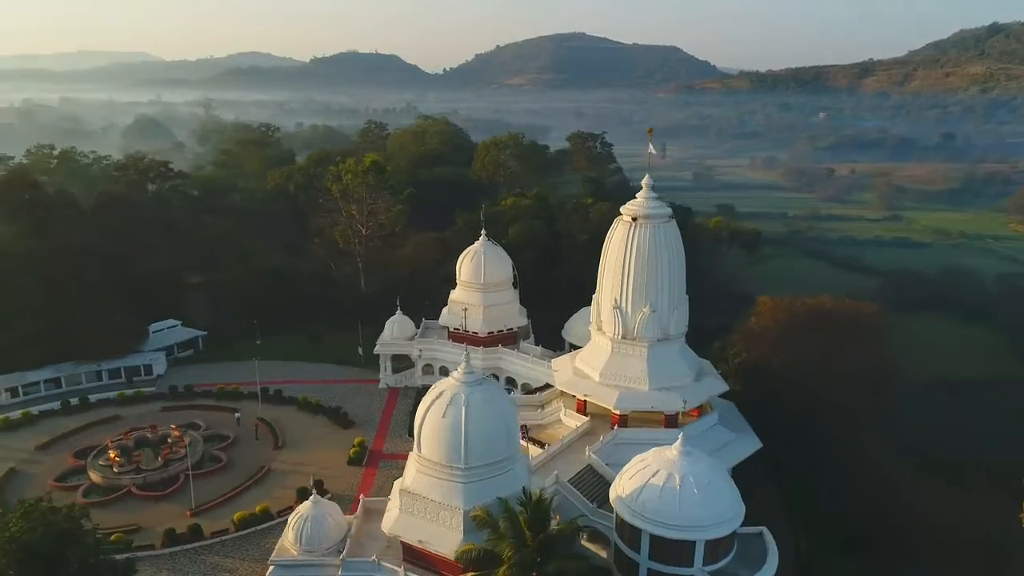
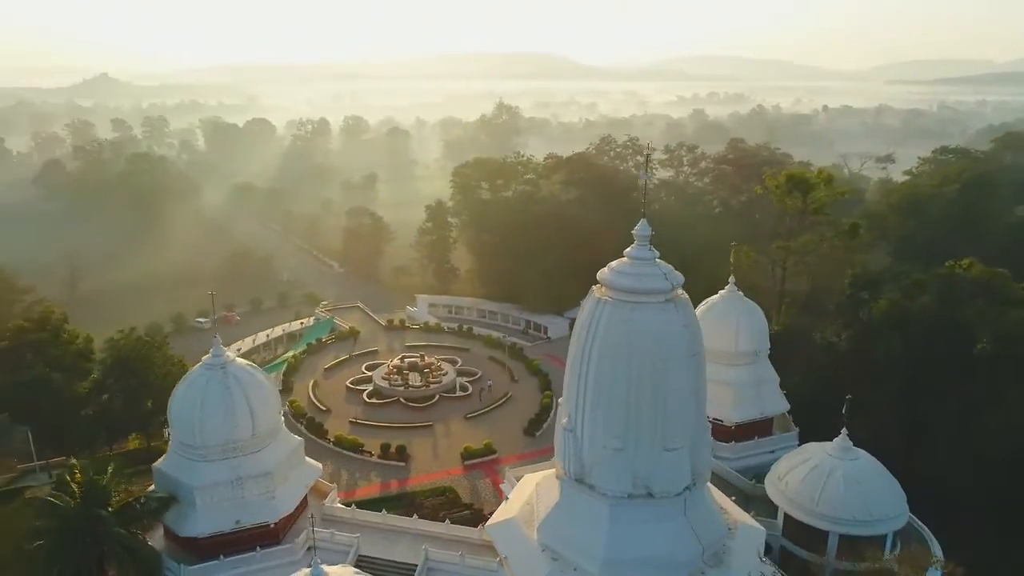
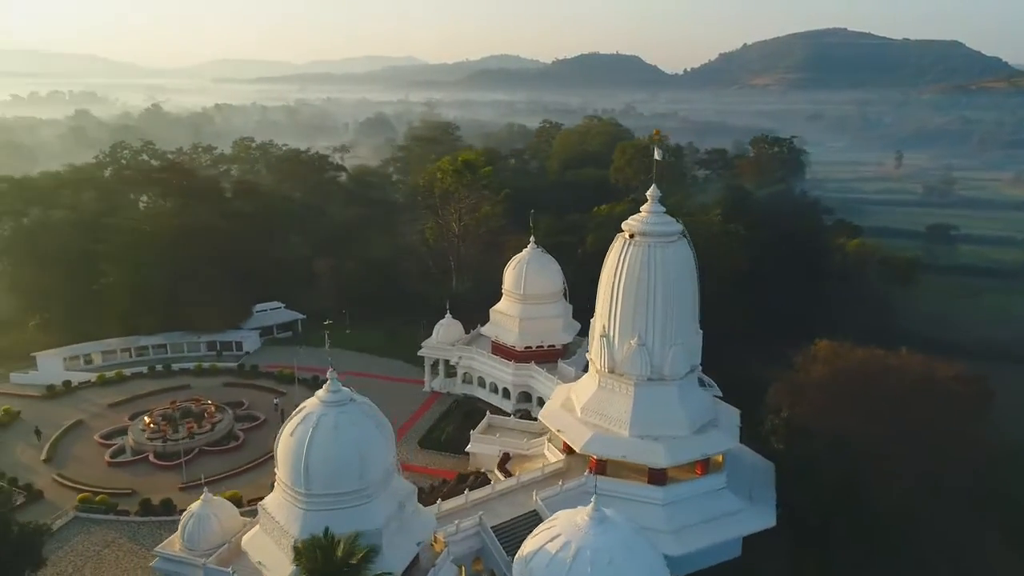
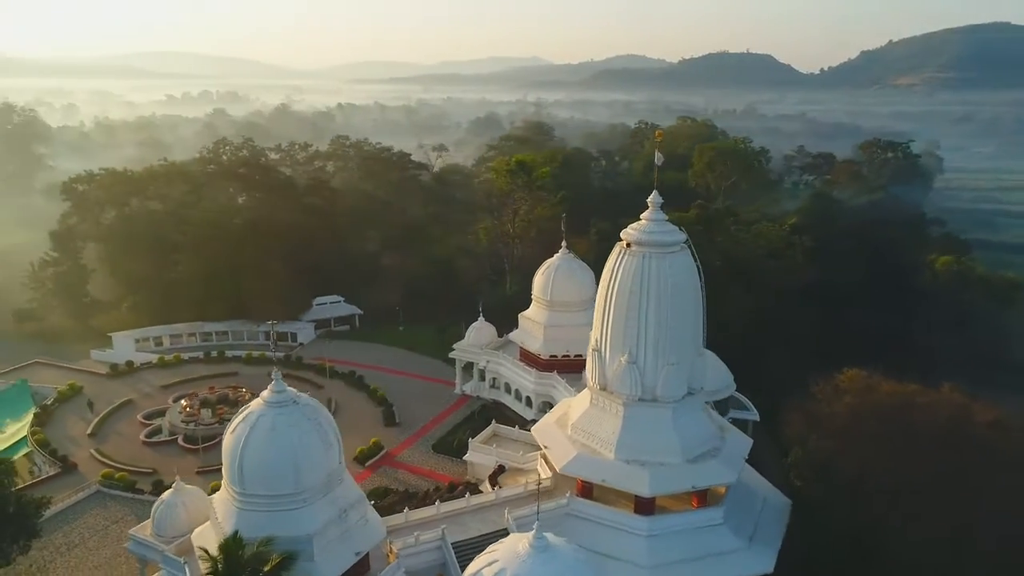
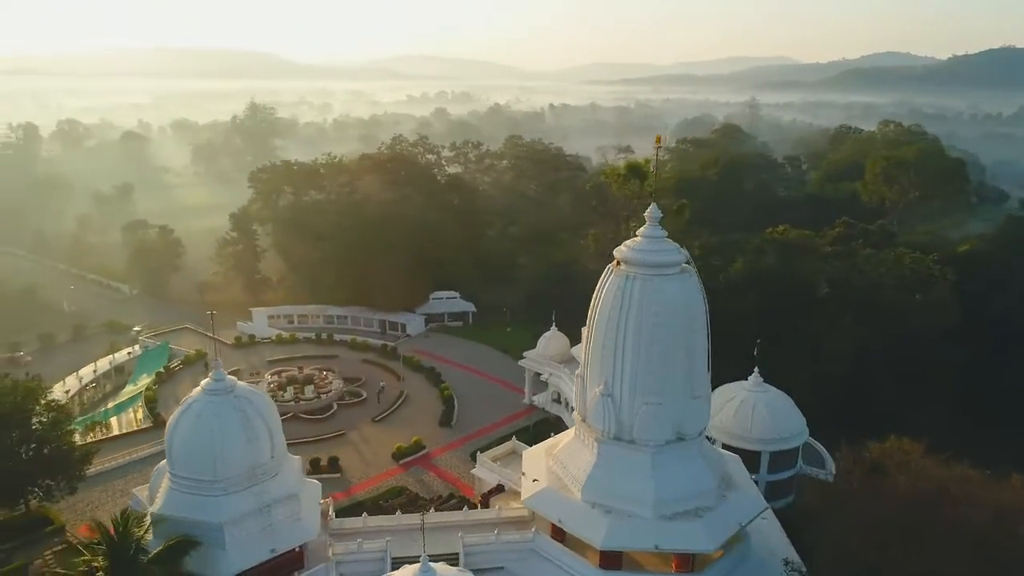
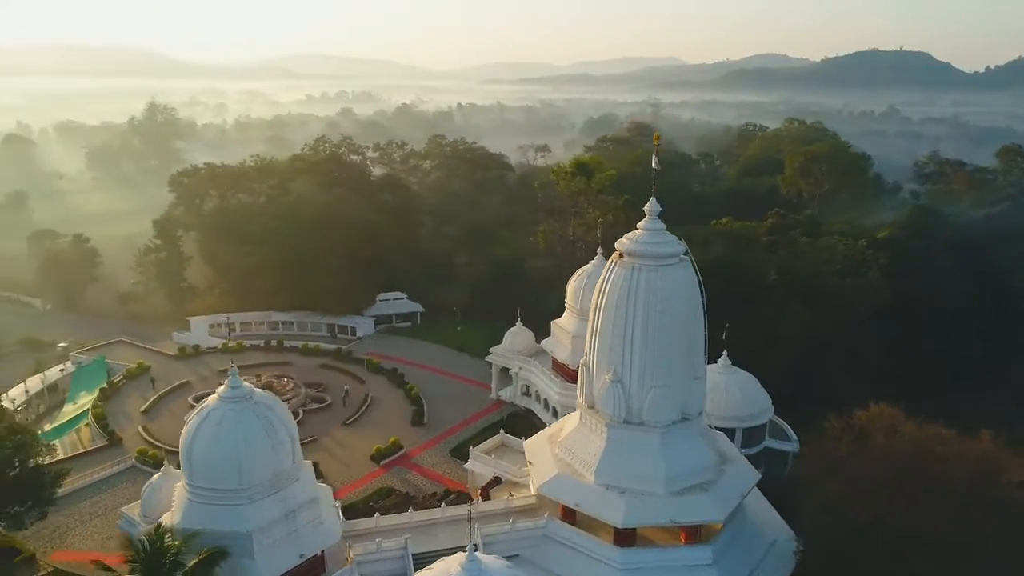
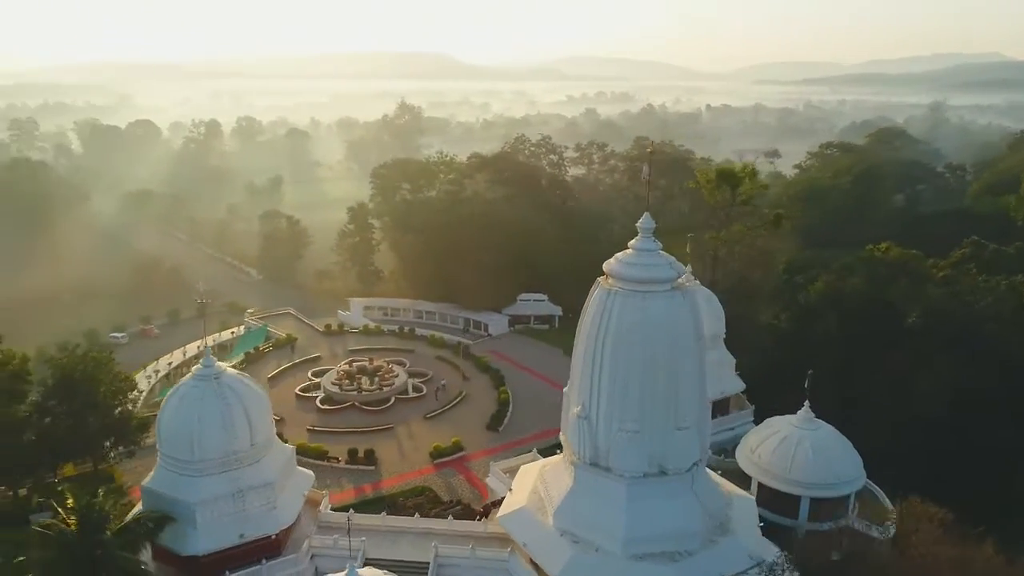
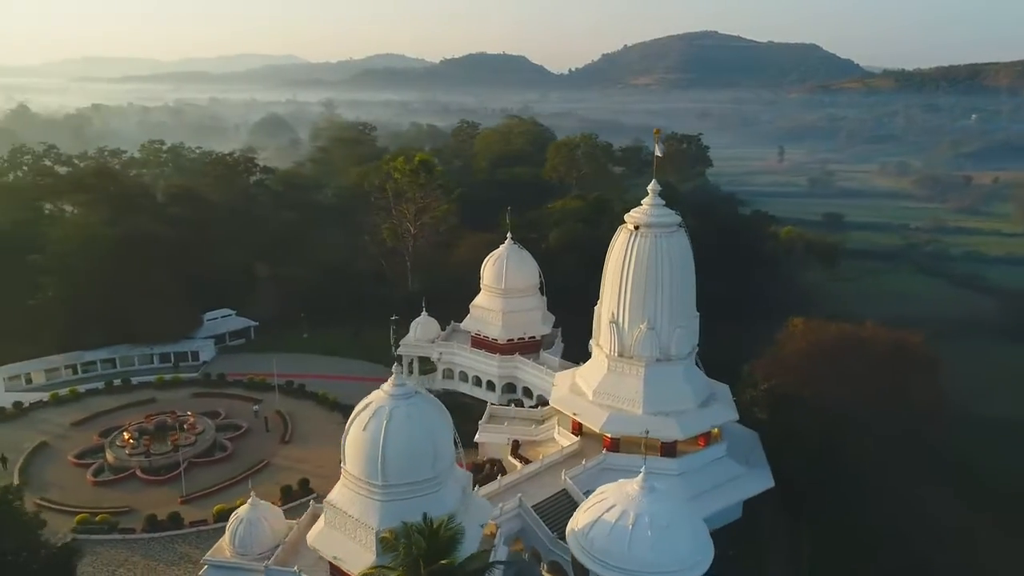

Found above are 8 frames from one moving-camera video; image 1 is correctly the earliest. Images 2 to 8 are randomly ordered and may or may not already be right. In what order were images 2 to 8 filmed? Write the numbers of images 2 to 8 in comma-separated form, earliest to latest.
8, 3, 4, 6, 5, 7, 2
